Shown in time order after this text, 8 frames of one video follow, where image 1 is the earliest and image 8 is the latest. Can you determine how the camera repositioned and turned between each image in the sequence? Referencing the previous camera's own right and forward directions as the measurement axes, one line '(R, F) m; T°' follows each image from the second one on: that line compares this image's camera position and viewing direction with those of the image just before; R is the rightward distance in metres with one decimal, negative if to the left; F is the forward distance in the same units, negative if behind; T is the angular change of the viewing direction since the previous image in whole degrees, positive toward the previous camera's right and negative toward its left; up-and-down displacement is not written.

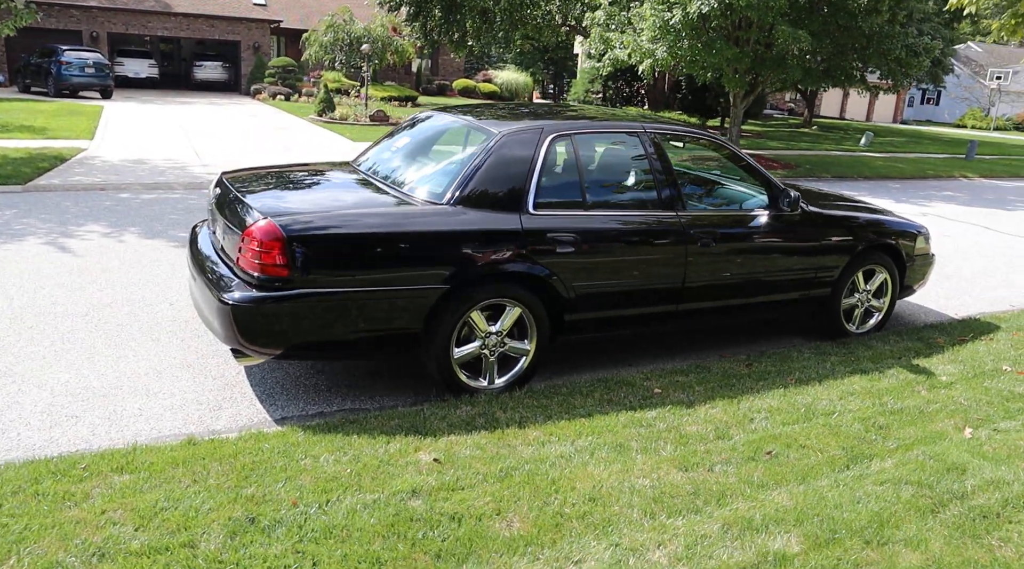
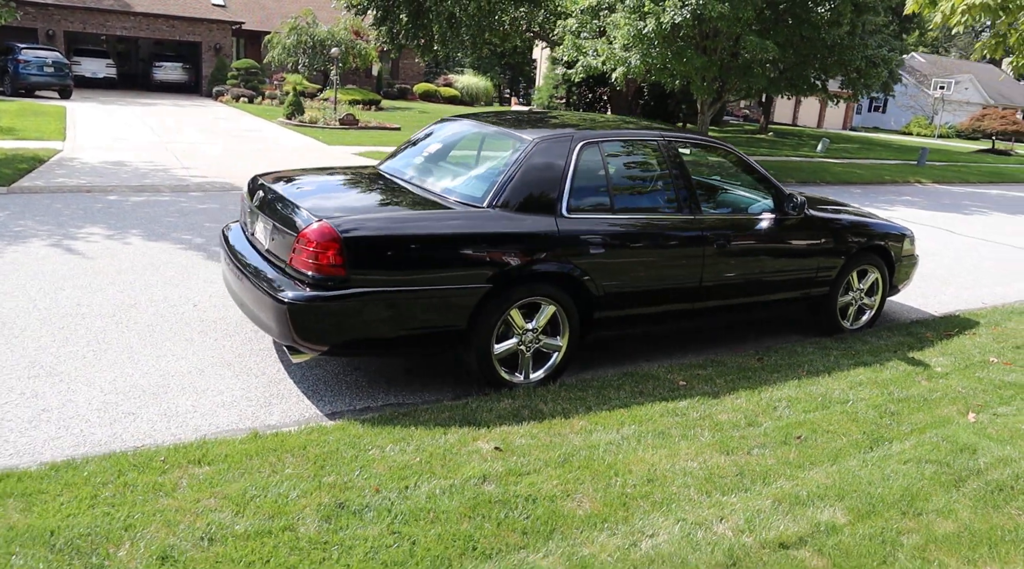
(-0.5, -0.2) m; +3°
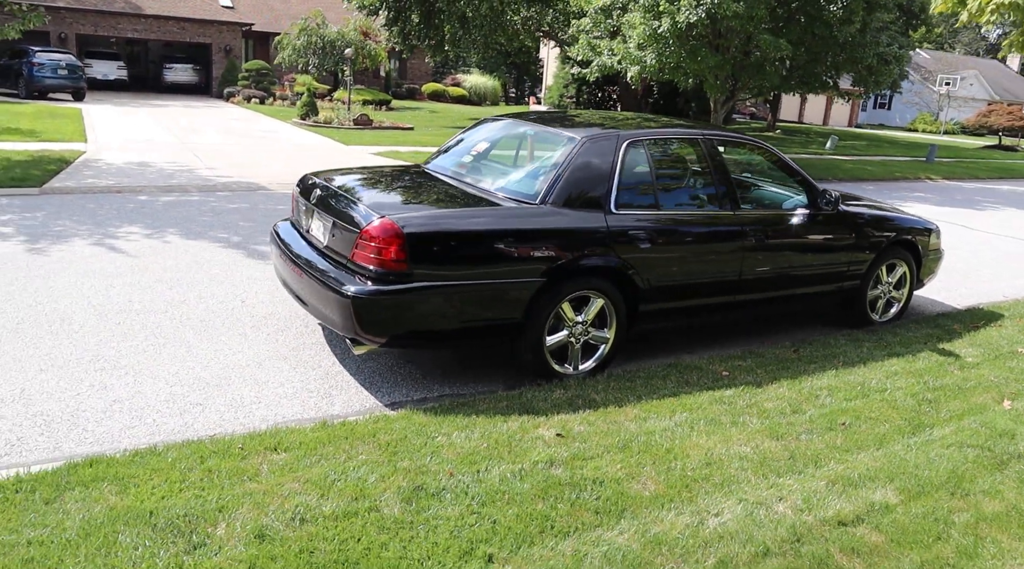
(-0.3, -0.1) m; 0°
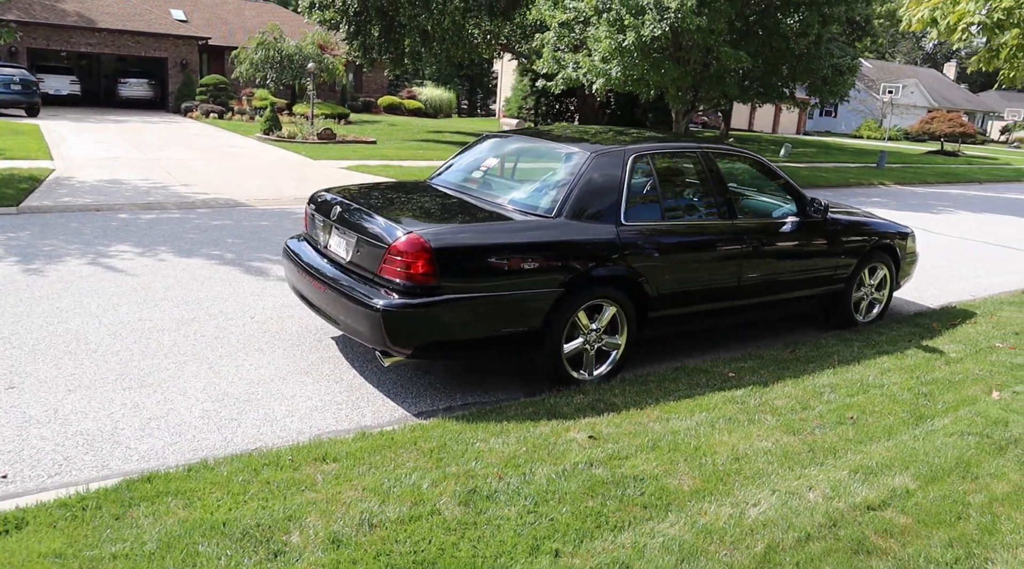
(-0.4, -0.2) m; +3°
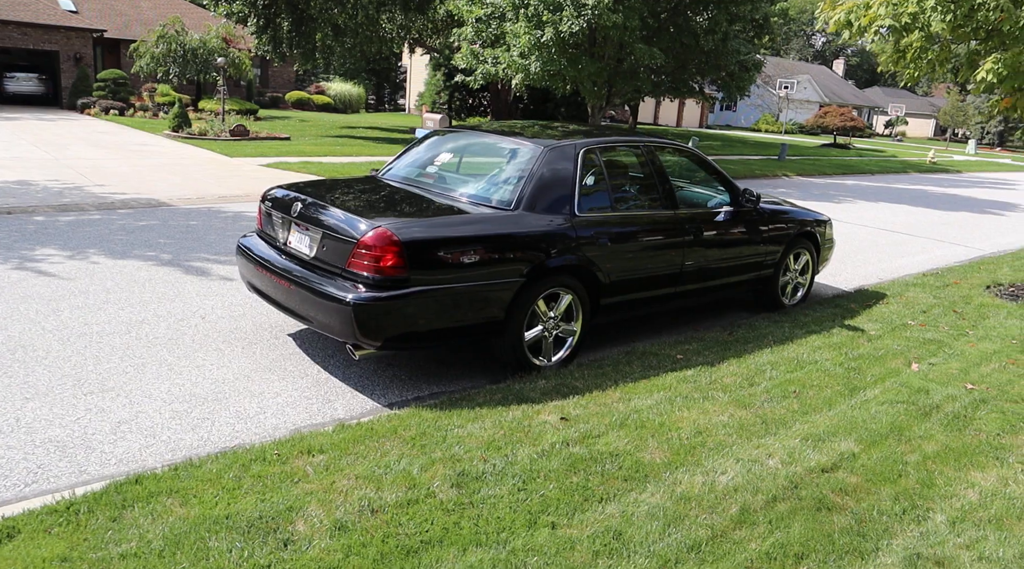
(-0.3, -0.1) m; +7°
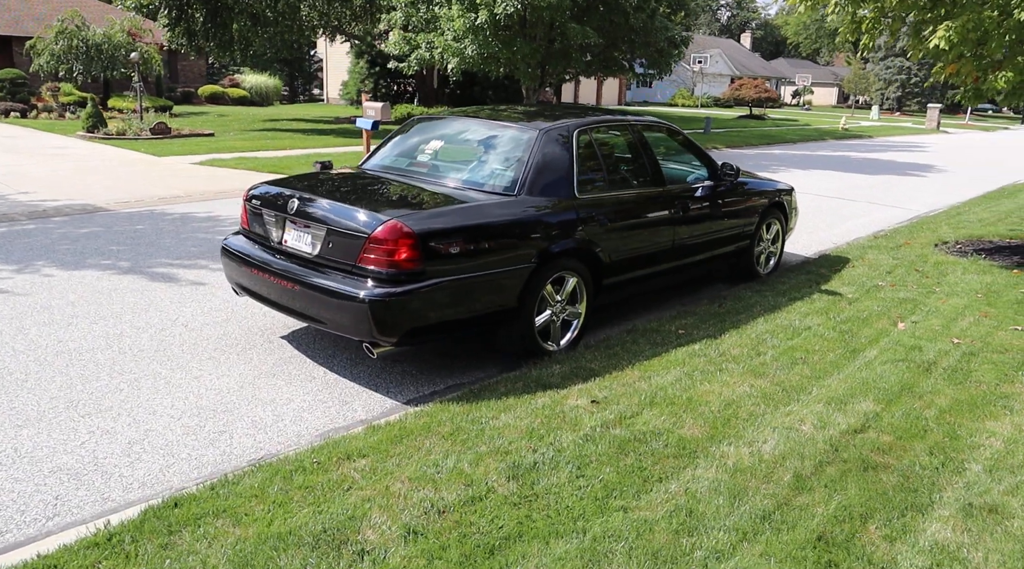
(-0.5, +0.1) m; +5°
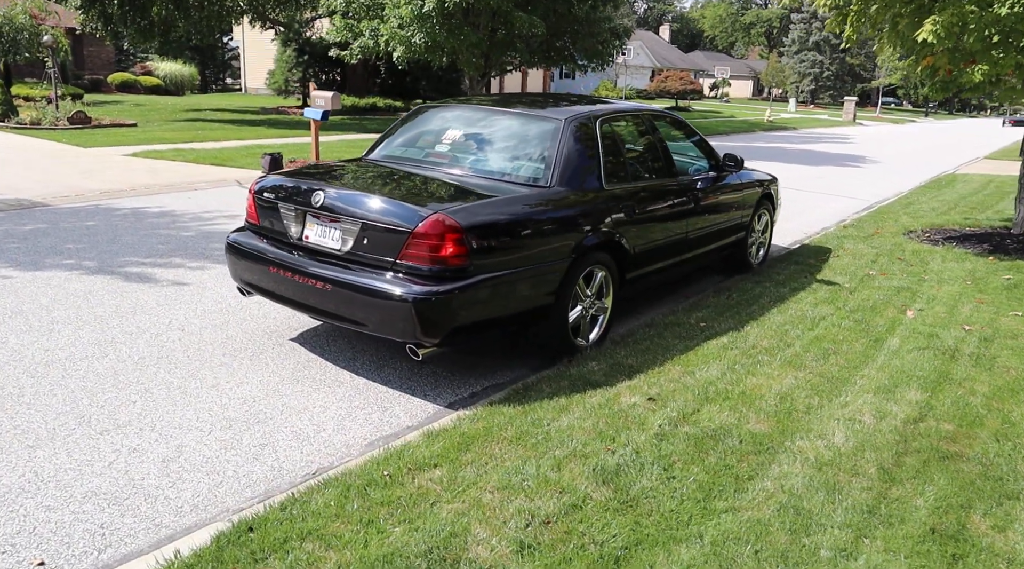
(-0.6, +0.2) m; +6°
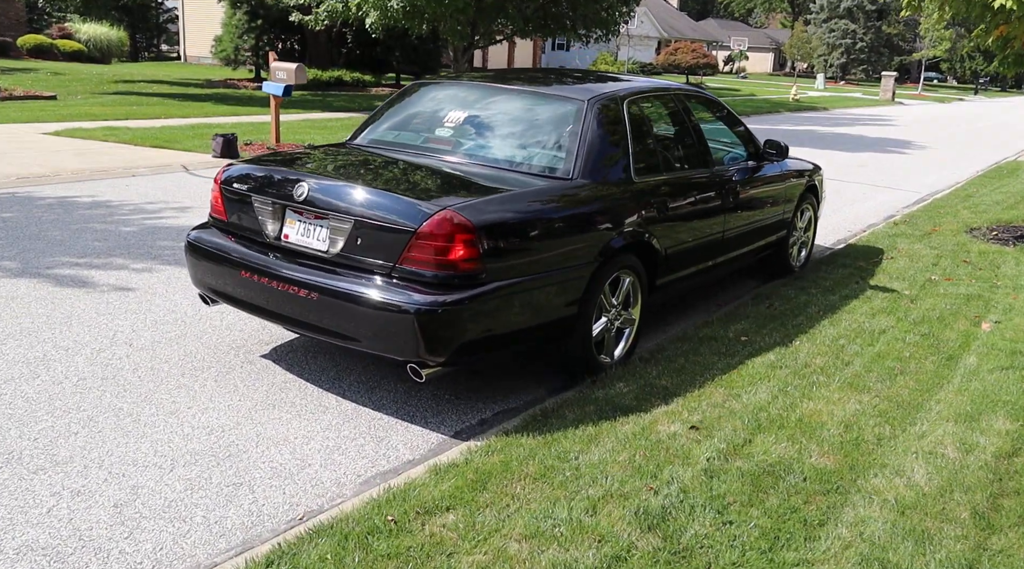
(+0.1, +0.5) m; -3°
